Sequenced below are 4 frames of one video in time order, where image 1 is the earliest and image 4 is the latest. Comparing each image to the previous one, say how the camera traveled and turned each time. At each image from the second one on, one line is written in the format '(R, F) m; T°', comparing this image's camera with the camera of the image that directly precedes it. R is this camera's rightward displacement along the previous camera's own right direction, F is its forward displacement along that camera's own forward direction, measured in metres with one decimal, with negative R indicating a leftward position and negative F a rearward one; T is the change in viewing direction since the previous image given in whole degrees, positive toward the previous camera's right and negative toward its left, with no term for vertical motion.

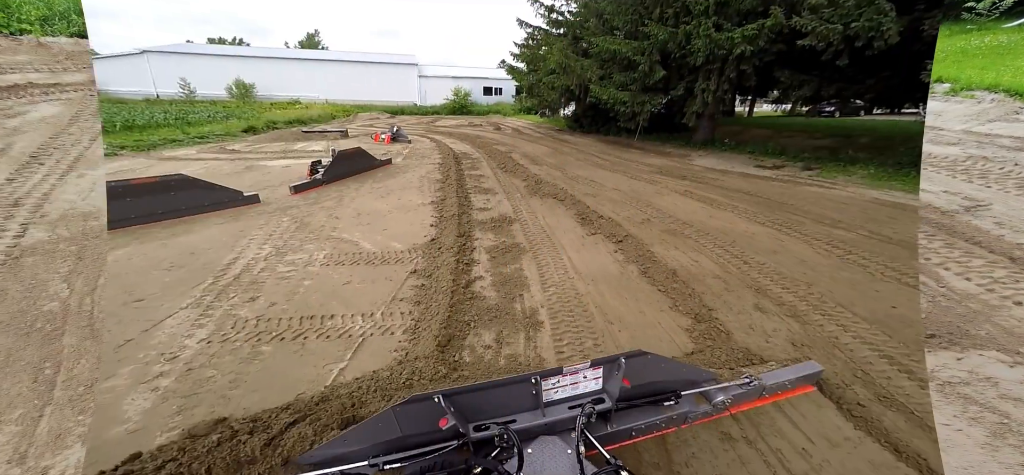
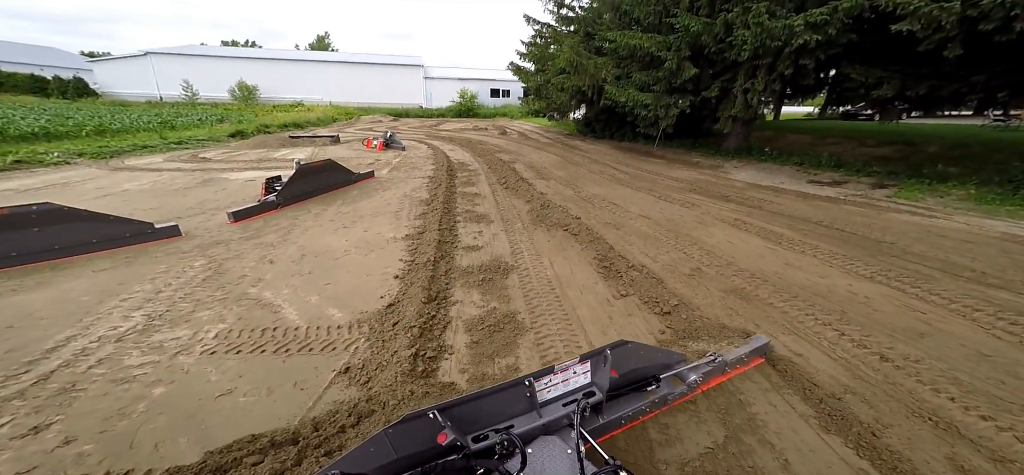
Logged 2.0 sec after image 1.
(+0.1, +1.5) m; -1°
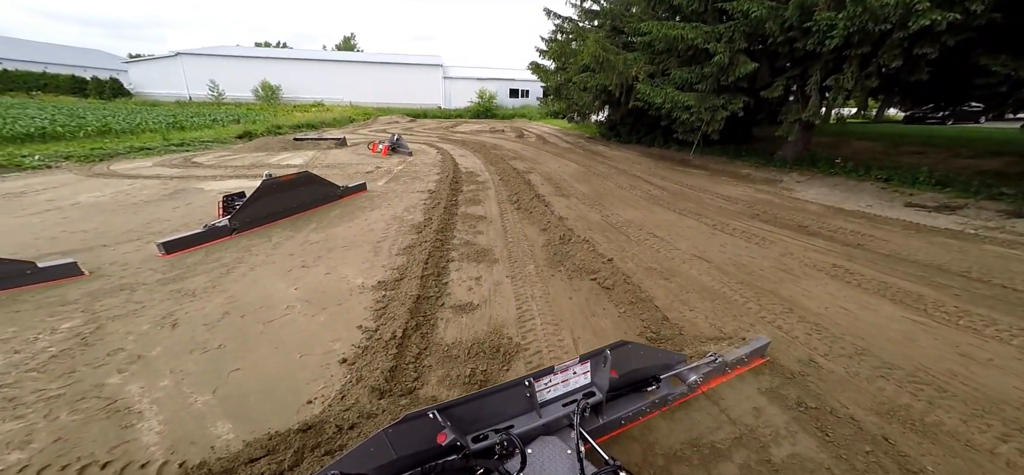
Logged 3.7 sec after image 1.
(+0.1, +1.4) m; -3°
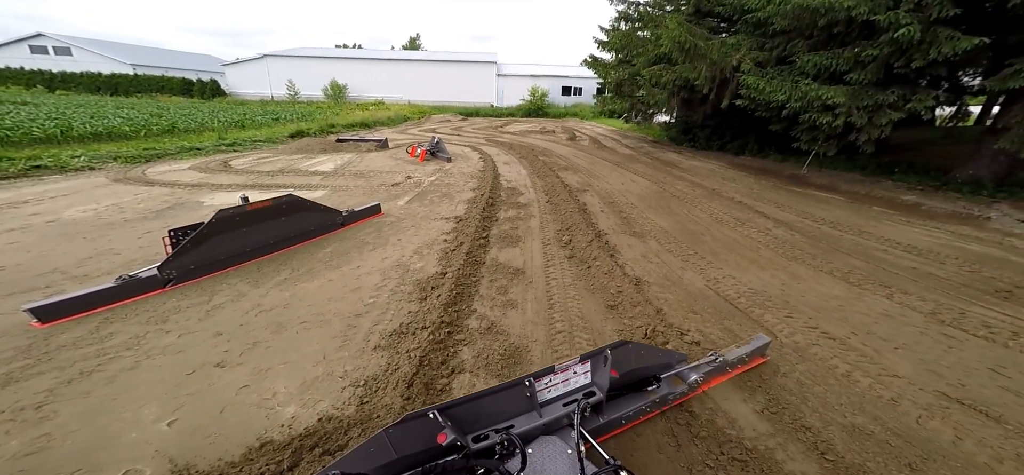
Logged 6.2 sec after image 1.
(0.0, +1.8) m; -8°
